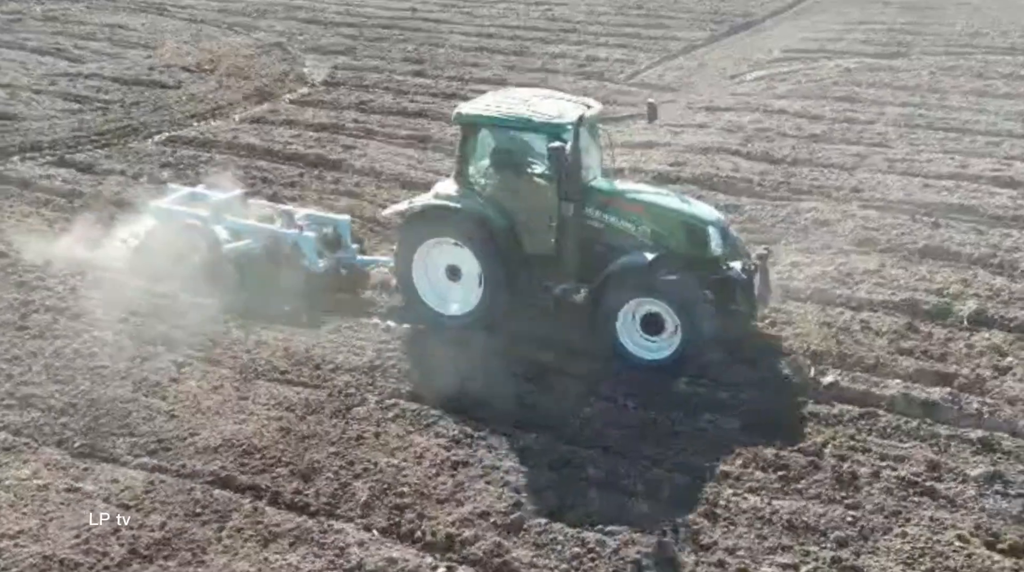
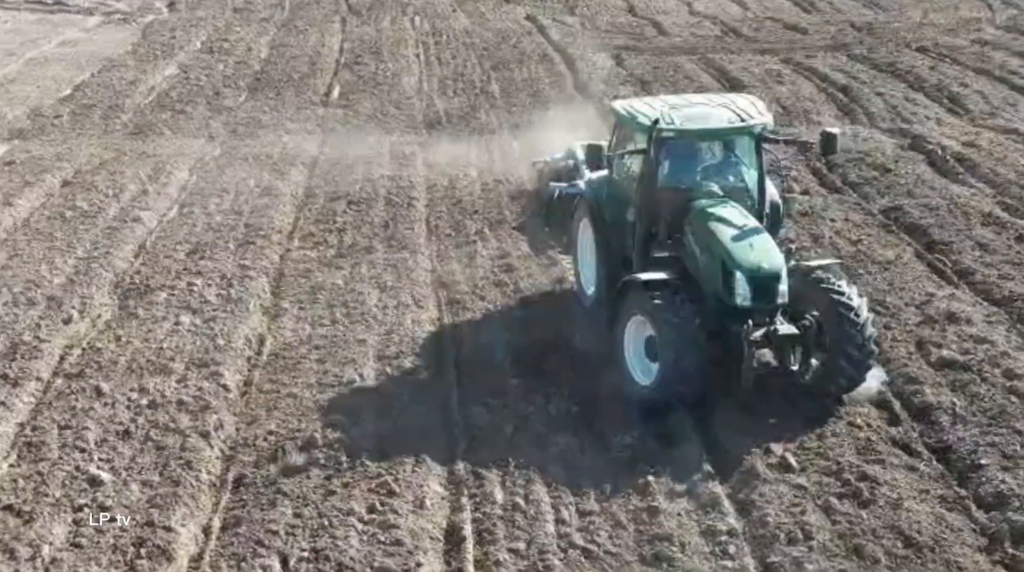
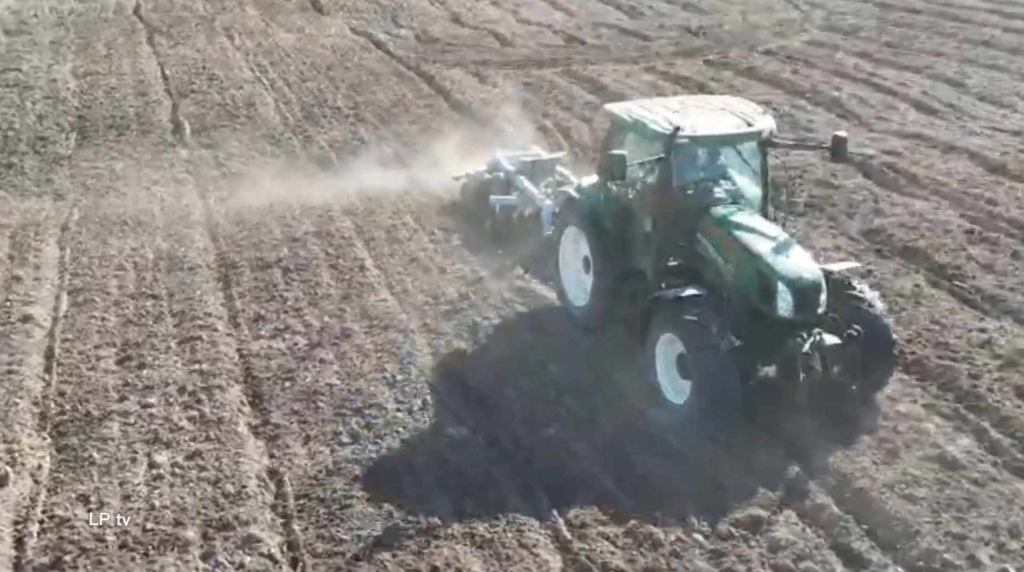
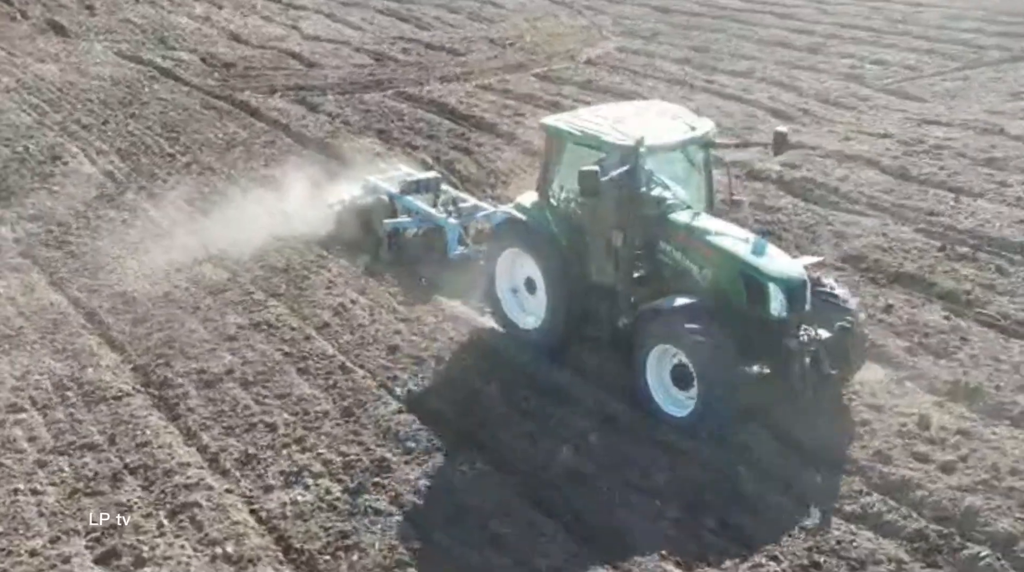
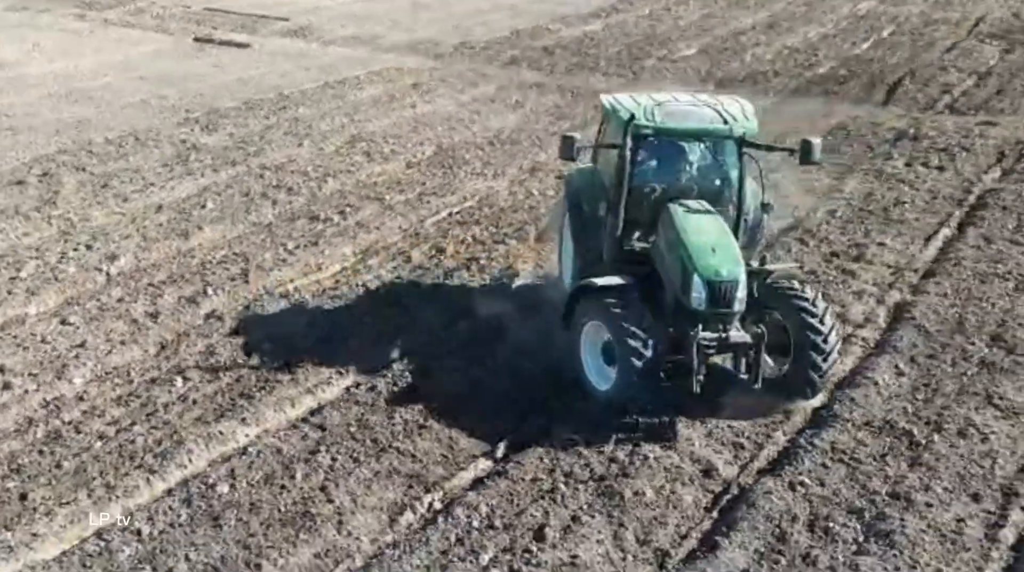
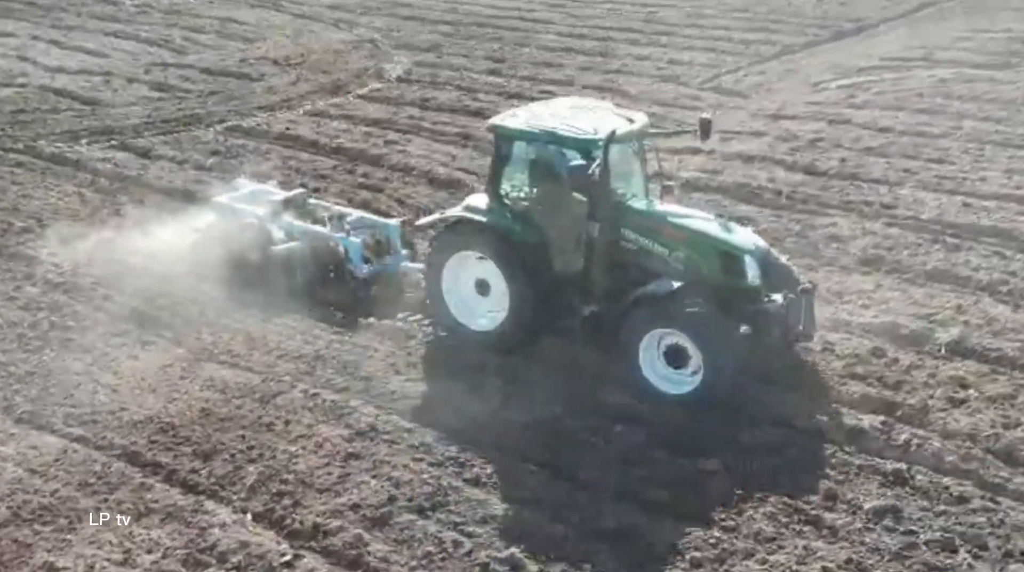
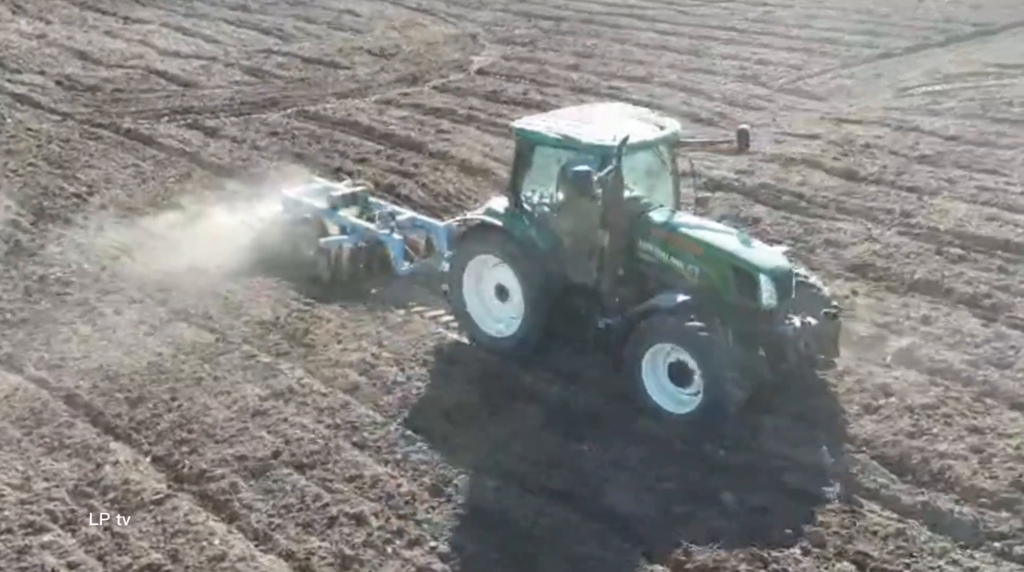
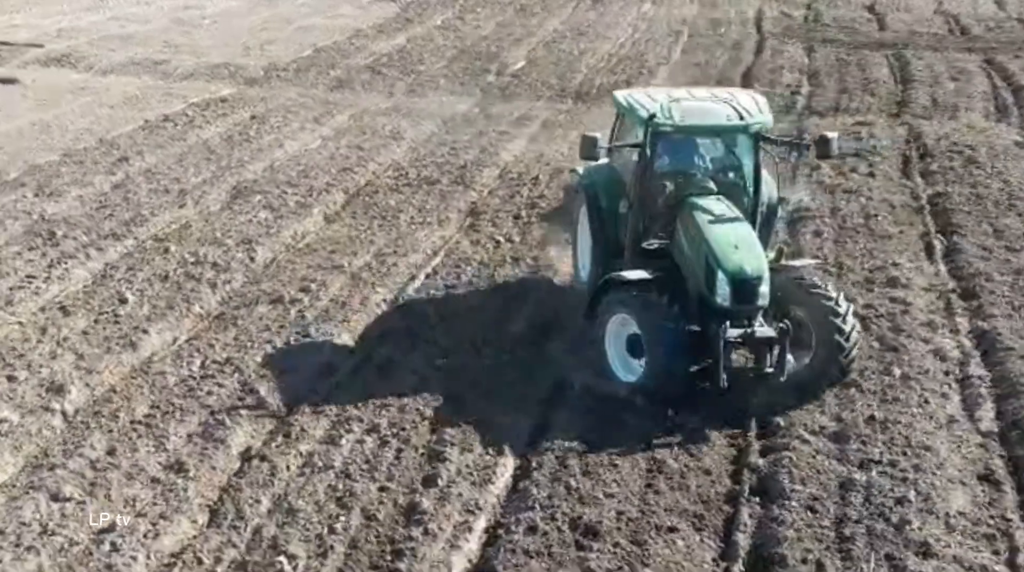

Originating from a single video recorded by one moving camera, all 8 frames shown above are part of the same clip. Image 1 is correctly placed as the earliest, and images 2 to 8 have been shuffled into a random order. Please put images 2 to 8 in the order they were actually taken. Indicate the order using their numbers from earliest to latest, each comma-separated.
6, 7, 4, 3, 2, 8, 5
